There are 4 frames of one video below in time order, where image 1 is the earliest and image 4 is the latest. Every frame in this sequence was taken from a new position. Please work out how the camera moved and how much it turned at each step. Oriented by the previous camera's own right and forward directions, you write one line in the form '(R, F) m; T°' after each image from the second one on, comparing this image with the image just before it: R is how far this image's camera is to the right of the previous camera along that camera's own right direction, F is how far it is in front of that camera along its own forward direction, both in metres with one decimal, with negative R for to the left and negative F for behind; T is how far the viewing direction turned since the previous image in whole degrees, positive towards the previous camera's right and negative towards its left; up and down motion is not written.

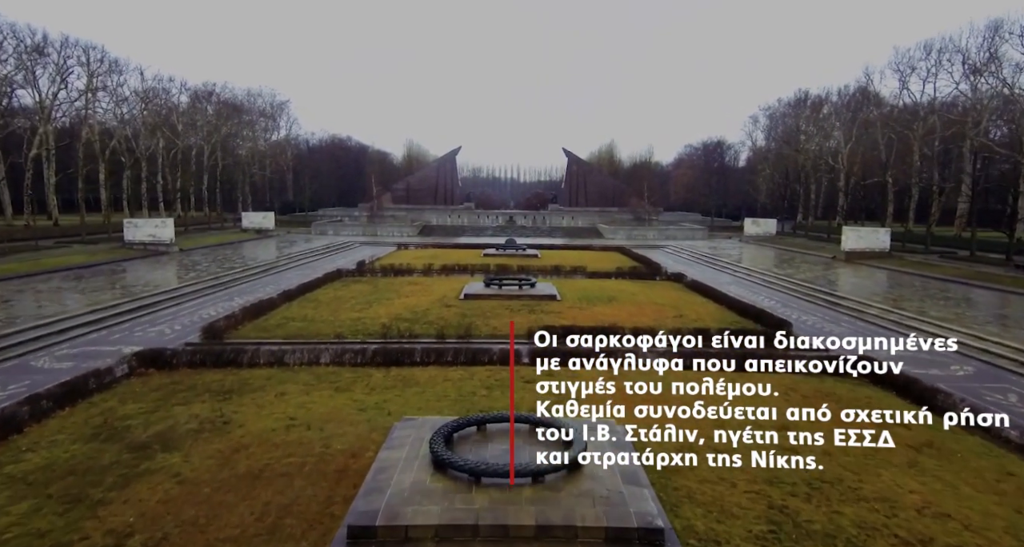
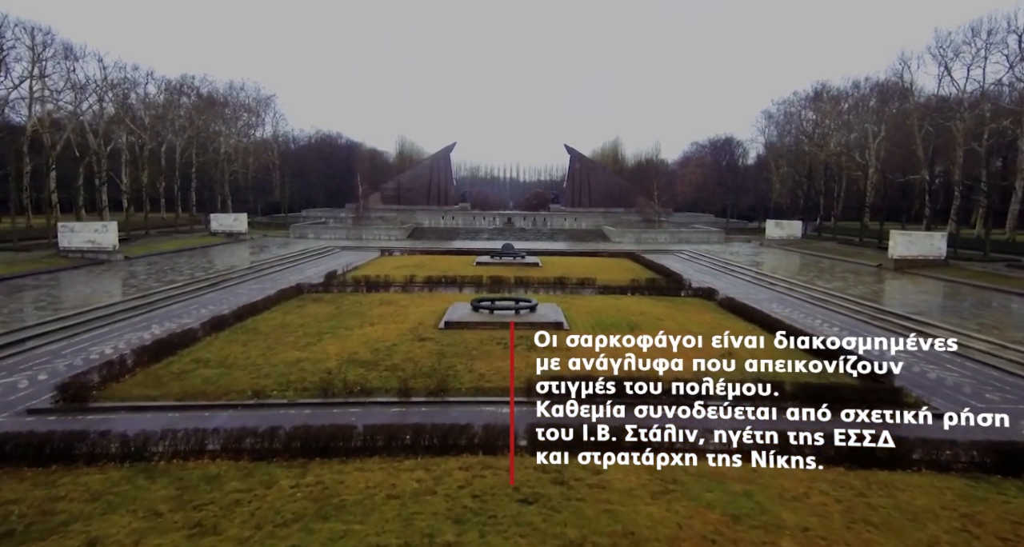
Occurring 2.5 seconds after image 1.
(+0.1, +2.8) m; 0°
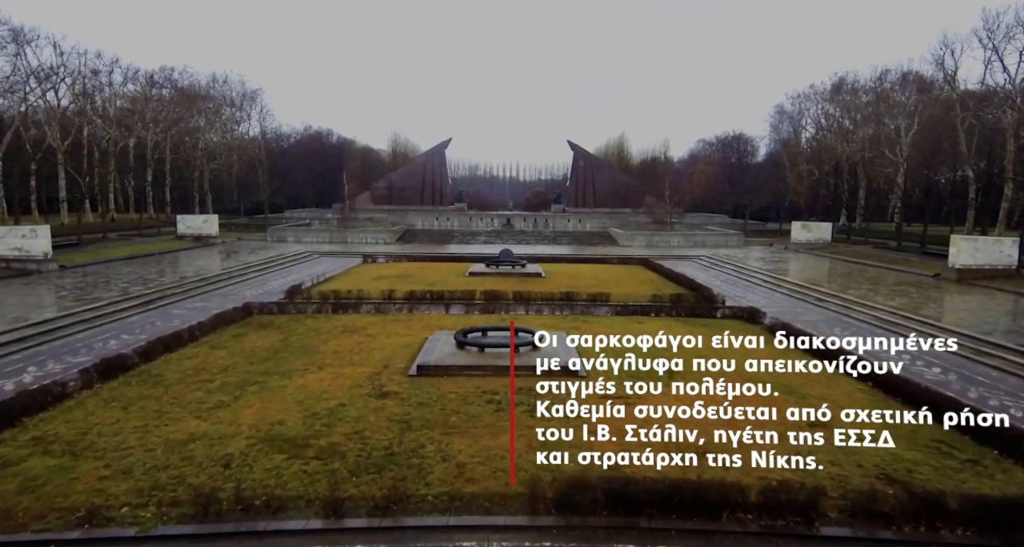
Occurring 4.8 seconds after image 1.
(0.0, +2.6) m; 0°
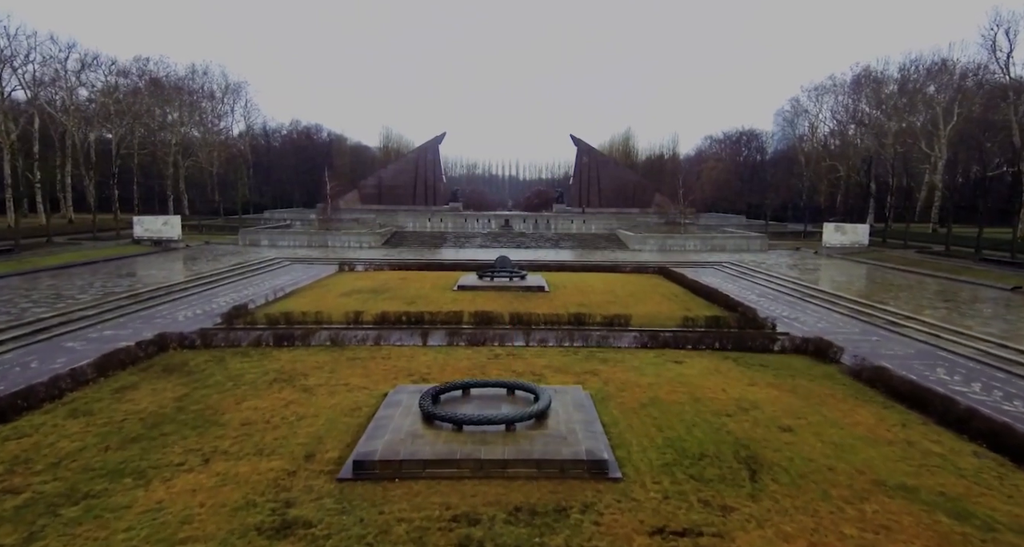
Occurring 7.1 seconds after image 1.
(+0.1, +2.6) m; 0°
